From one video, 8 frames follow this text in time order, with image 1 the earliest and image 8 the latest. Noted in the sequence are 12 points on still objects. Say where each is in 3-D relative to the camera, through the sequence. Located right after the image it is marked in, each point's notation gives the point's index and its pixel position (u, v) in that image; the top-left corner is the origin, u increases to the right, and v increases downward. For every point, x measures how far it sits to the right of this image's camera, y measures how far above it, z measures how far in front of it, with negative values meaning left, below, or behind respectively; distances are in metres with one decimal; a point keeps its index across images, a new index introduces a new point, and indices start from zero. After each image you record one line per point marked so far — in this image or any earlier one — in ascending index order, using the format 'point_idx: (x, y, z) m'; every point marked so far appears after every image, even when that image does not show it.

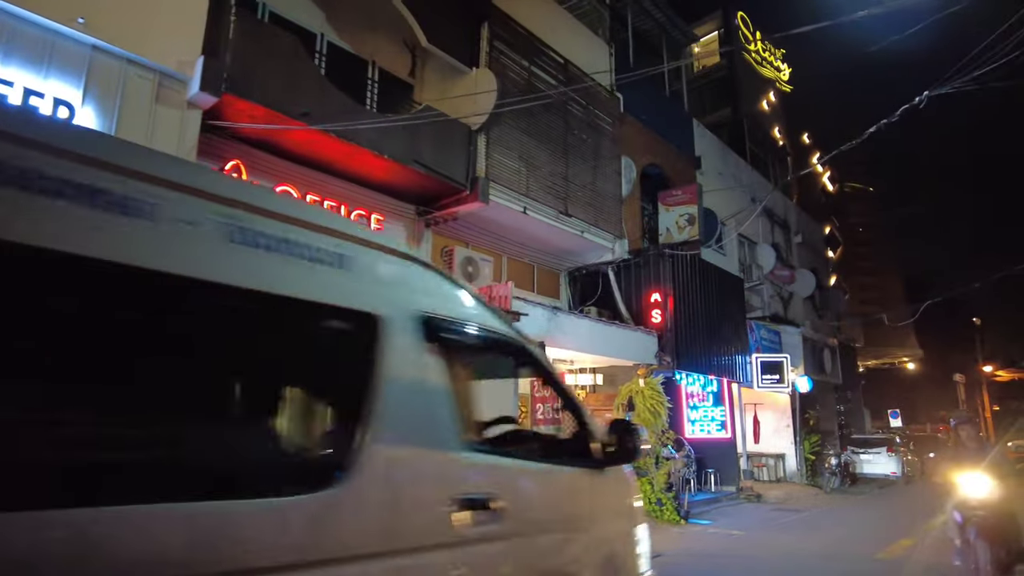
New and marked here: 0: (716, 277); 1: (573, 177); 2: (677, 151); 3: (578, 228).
0: (+4.8, +0.3, +15.6) m
1: (+1.2, +2.1, +12.8) m
2: (+4.2, +3.4, +16.7) m
3: (+1.3, +1.1, +12.8) m
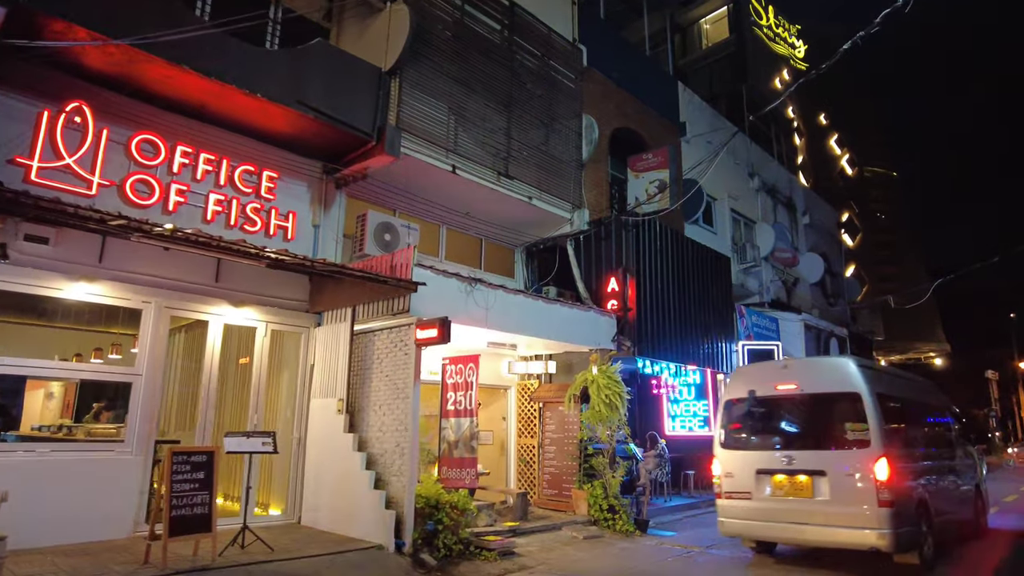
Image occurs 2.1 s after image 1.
0: (+3.8, +0.7, +13.8) m
1: (+0.1, +2.6, +11.1) m
2: (+3.3, +3.8, +14.9) m
3: (+0.3, +1.6, +11.1) m
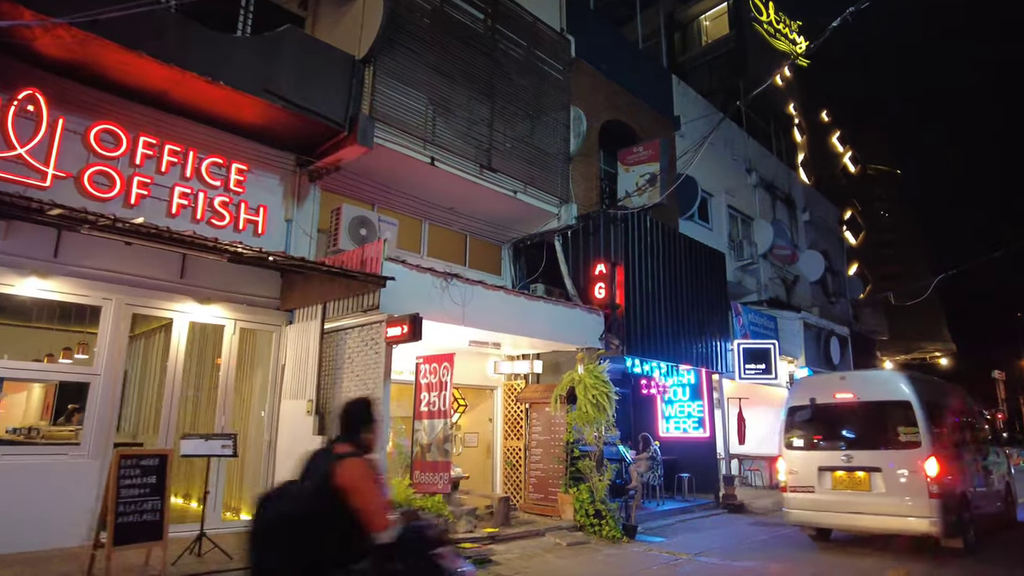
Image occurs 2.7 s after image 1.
0: (+3.6, +0.8, +13.4) m
1: (-0.1, +2.6, +10.8) m
2: (+3.0, +3.9, +14.5) m
3: (0.0, +1.6, +10.8) m
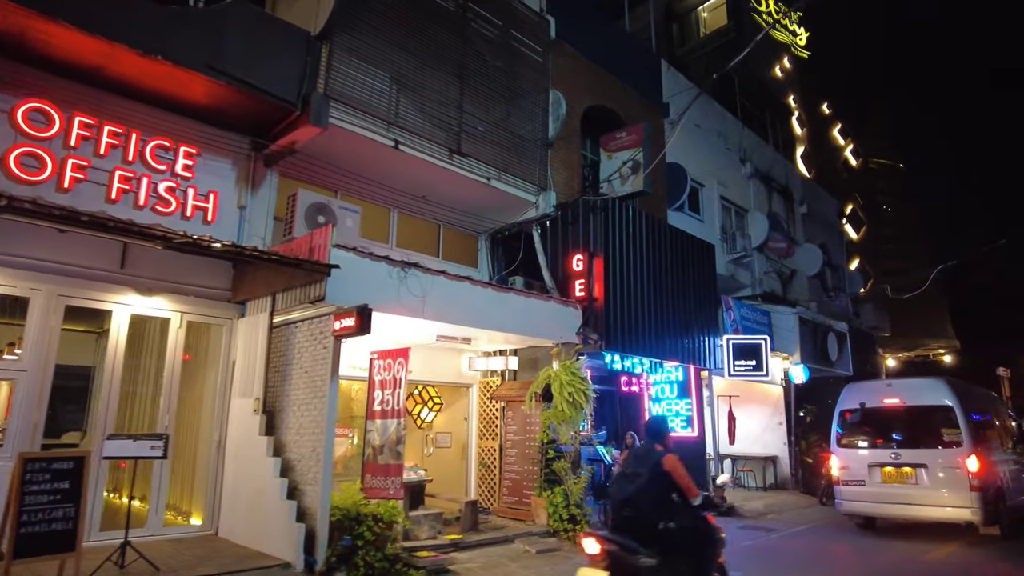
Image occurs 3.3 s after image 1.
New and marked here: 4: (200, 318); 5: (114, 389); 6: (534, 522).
0: (+3.2, +0.9, +12.8) m
1: (-0.6, +2.7, +10.2) m
2: (+2.6, +4.0, +14.0) m
3: (-0.4, +1.8, +10.2) m
4: (-3.9, -0.4, +8.3) m
5: (-4.5, -1.1, +7.6) m
6: (+0.3, -3.3, +9.5) m
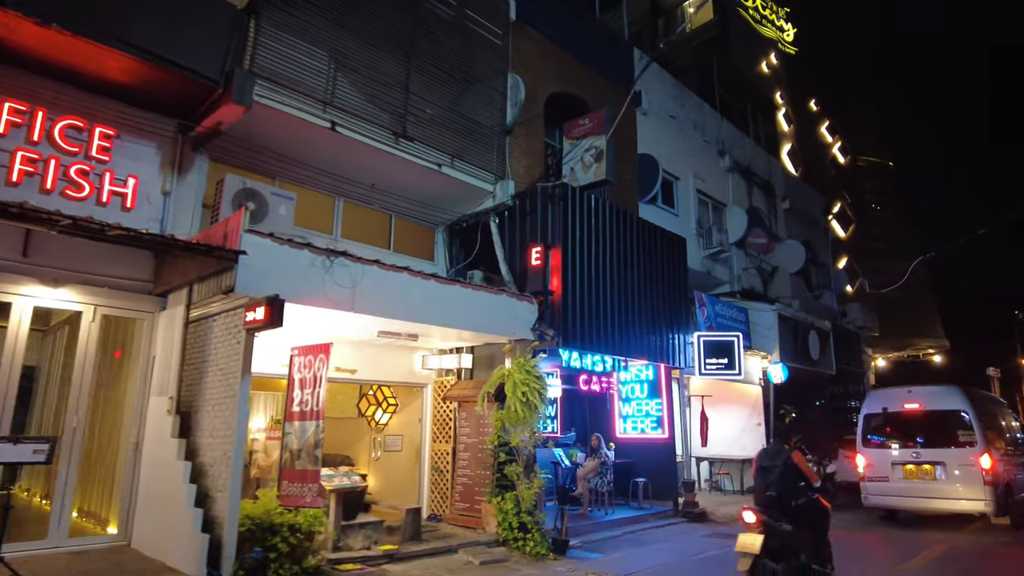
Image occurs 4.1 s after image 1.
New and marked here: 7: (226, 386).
0: (+2.5, +1.0, +12.3) m
1: (-1.3, +2.8, +9.6) m
2: (+1.9, +4.1, +13.4) m
3: (-1.1, +1.9, +9.6) m
4: (-4.6, -0.3, +7.7) m
5: (-5.2, -1.0, +7.0) m
6: (-0.4, -3.2, +8.9) m
7: (-2.8, -1.0, +6.5) m
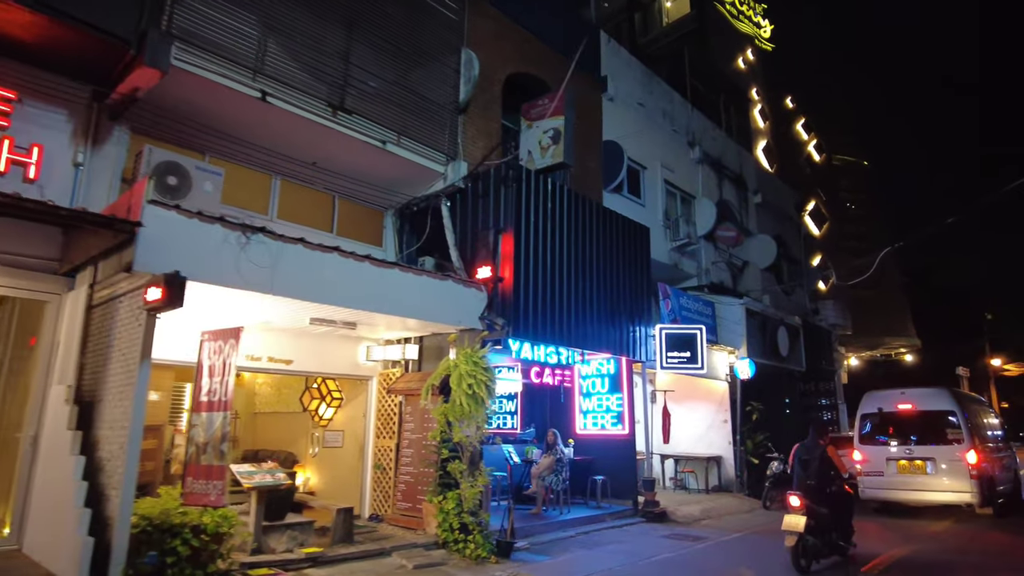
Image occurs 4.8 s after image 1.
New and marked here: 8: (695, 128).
0: (+1.7, +1.2, +11.8) m
1: (-1.9, +3.0, +9.0) m
2: (+1.1, +4.3, +12.9) m
3: (-1.8, +2.1, +9.0) m
4: (-5.2, -0.1, +7.0) m
5: (-5.8, -0.8, +6.3) m
6: (-1.1, -3.1, +8.4) m
7: (-3.4, -0.8, +5.9) m
8: (+4.7, +4.1, +17.2) m
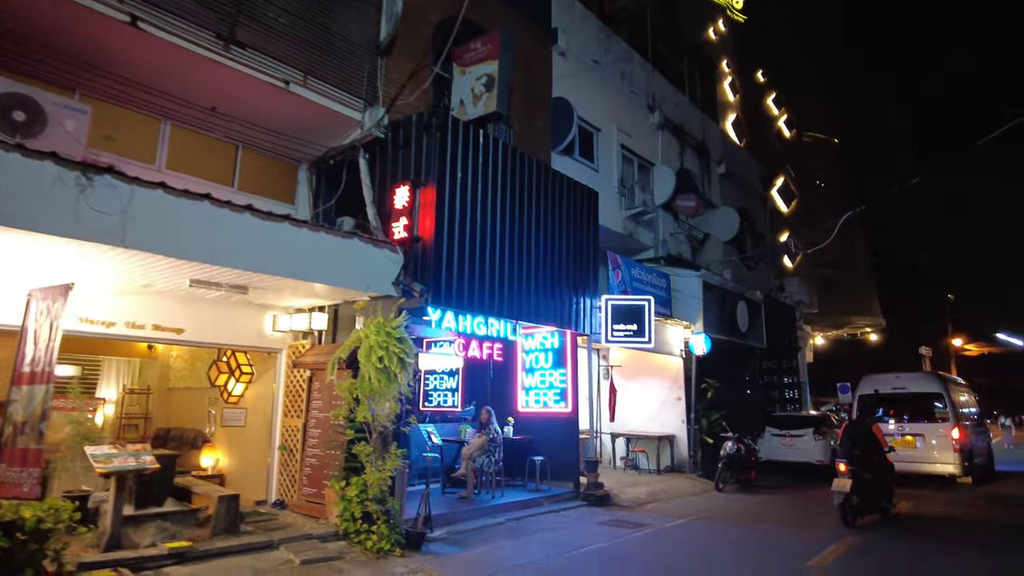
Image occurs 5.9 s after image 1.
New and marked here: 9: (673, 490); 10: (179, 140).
0: (+0.6, +1.7, +10.9) m
1: (-2.9, +3.5, +7.9) m
2: (+0.1, +4.9, +11.8) m
3: (-2.8, +2.5, +7.9) m
4: (-6.1, +0.4, +5.9) m
5: (-6.7, -0.4, +5.1) m
6: (-2.1, -2.6, +7.5) m
7: (-4.3, -0.4, +4.8) m
8: (+3.5, +4.8, +16.3) m
9: (+2.9, -3.6, +12.1) m
10: (-4.0, +1.8, +8.2) m
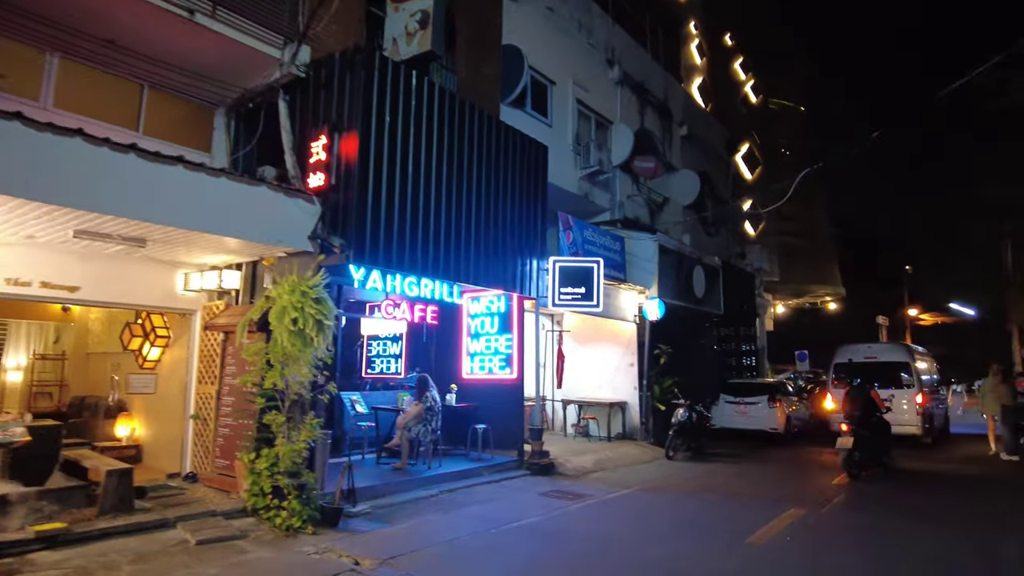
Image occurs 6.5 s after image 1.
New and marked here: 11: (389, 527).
0: (-0.2, +2.3, +10.2) m
1: (-3.6, +4.0, +7.0) m
2: (-0.8, +5.5, +11.0) m
3: (-3.5, +3.0, +7.1) m
4: (-6.8, +0.8, +4.9) m
5: (-7.3, 0.0, +4.2) m
6: (-2.8, -2.1, +6.9) m
7: (-4.9, 0.0, +4.0) m
8: (+2.4, +5.7, +15.6) m
9: (+1.9, -3.0, +11.7) m
10: (-4.8, +2.3, +7.3) m
11: (-1.3, -2.4, +6.8) m
